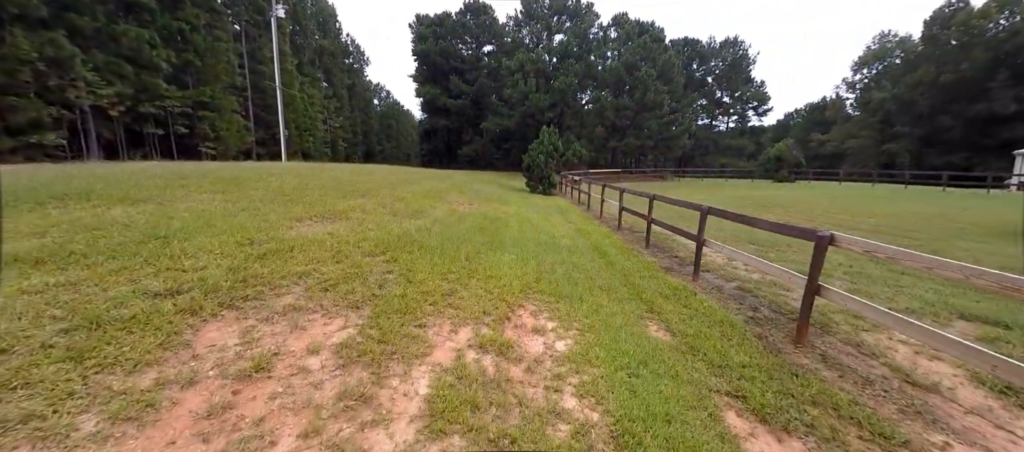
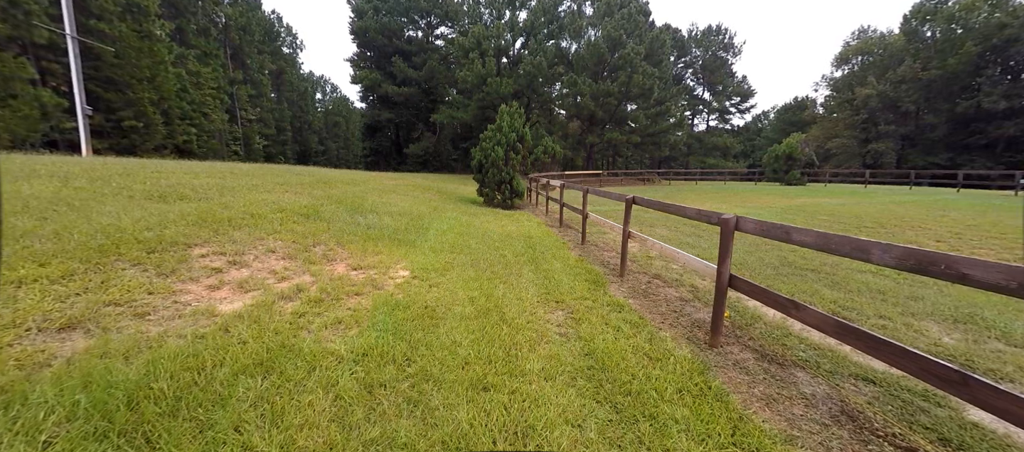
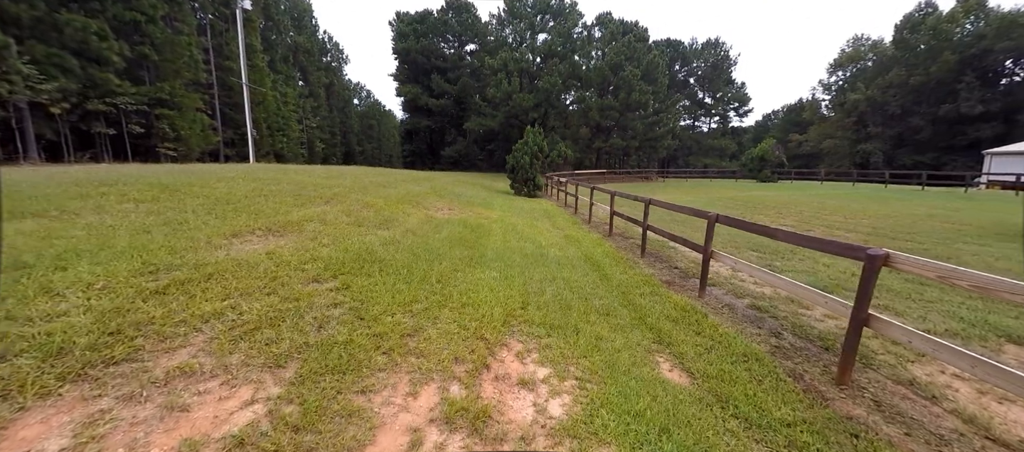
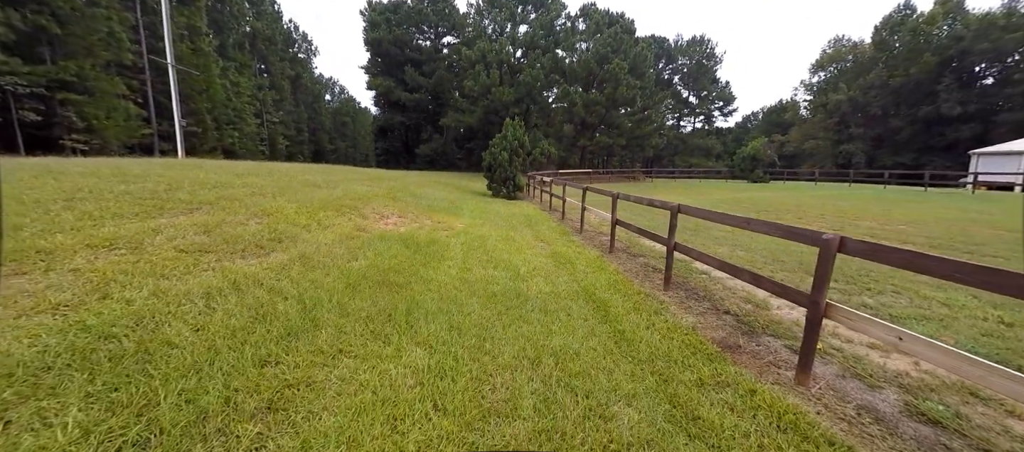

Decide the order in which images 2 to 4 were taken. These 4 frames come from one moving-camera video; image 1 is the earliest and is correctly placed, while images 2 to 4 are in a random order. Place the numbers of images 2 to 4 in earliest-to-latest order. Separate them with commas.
3, 4, 2
